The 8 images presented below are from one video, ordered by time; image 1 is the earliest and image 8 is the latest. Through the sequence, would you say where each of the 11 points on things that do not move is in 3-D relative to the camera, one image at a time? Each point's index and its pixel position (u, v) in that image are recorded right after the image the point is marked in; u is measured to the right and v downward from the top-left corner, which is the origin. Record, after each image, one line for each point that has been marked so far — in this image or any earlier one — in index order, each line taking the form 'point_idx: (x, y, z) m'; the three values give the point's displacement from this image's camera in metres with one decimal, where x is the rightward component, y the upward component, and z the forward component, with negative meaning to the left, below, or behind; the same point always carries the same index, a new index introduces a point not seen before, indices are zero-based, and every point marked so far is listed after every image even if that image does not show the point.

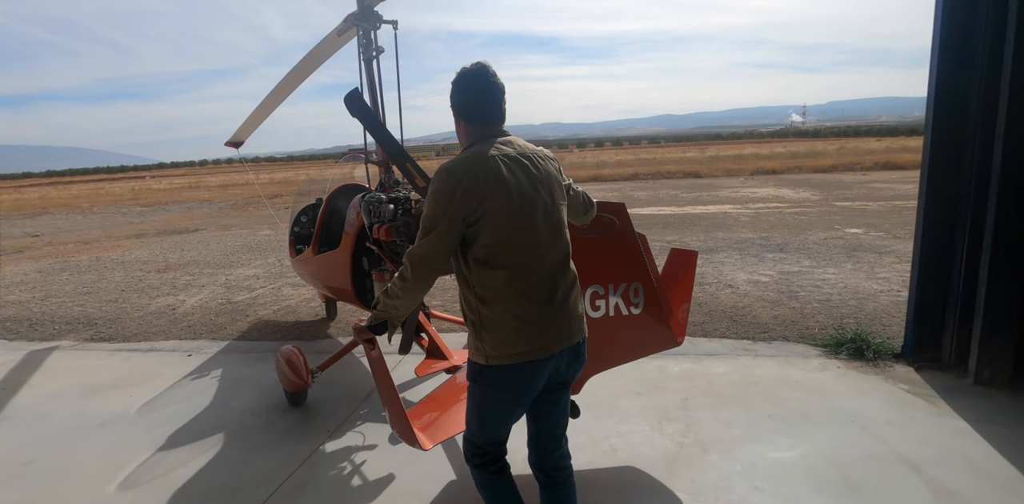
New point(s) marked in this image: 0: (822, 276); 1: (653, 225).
0: (+3.8, -0.3, +6.2) m
1: (+3.4, +0.6, +12.2) m
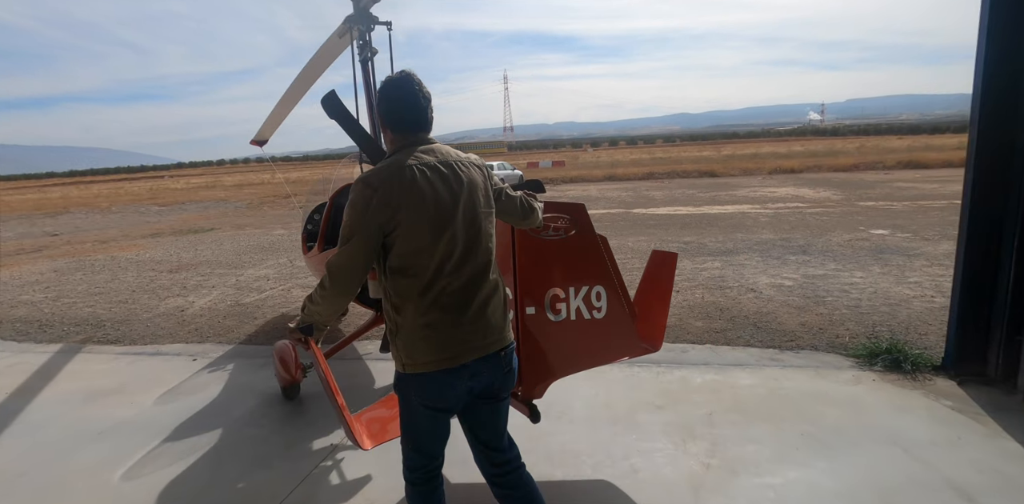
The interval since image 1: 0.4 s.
0: (+3.9, -0.3, +5.9) m
1: (+3.7, +0.6, +11.9) m
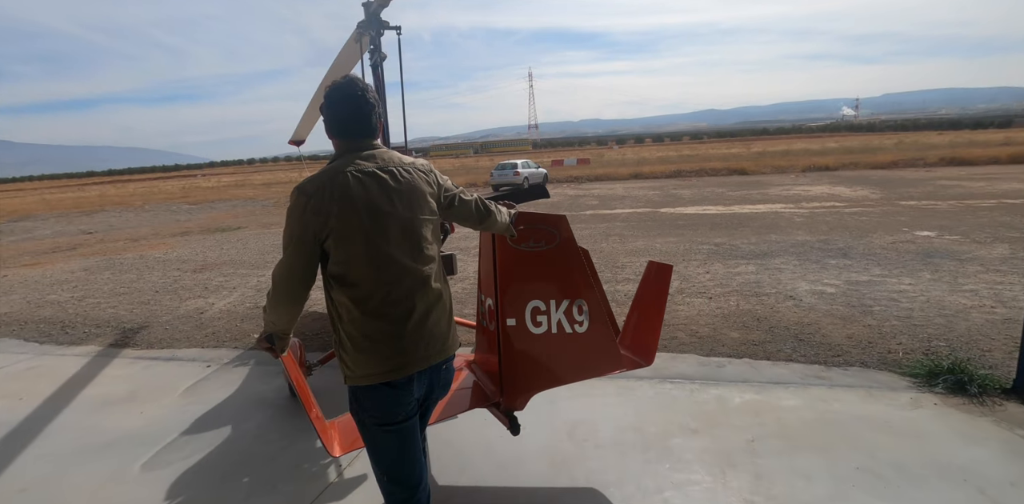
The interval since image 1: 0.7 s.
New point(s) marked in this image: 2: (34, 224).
0: (+4.2, -0.4, +5.5) m
1: (+4.3, +0.6, +11.5) m
2: (-18.3, +1.0, +19.4) m
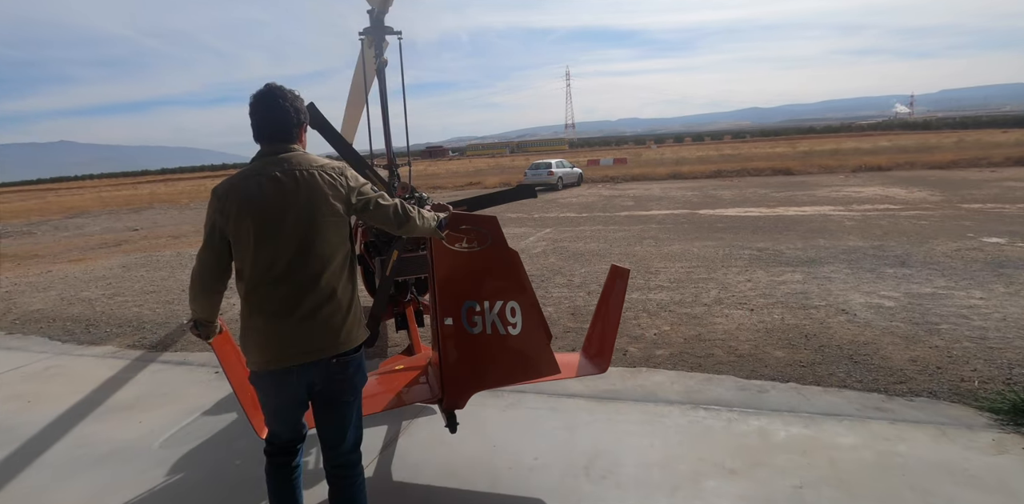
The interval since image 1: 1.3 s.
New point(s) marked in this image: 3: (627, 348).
0: (+4.4, -0.5, +4.9) m
1: (+4.9, +0.5, +10.9) m
2: (-17.0, +1.2, +20.3) m
3: (+0.9, -0.8, +4.0) m
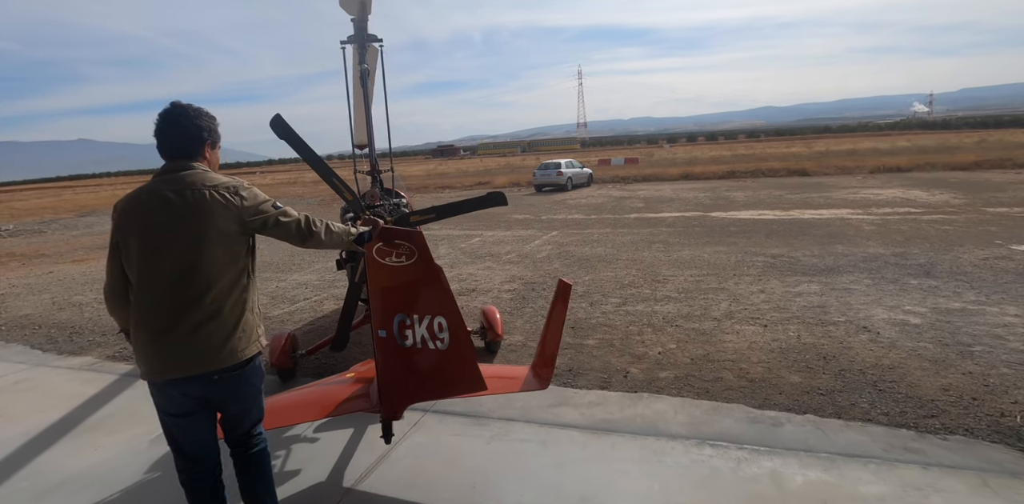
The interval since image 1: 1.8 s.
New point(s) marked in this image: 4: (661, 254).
0: (+4.4, -0.6, +4.5) m
1: (+5.0, +0.4, +10.5) m
2: (-16.7, +1.3, +20.4) m
3: (+0.8, -0.9, +3.7) m
4: (+2.5, 0.0, +8.6) m
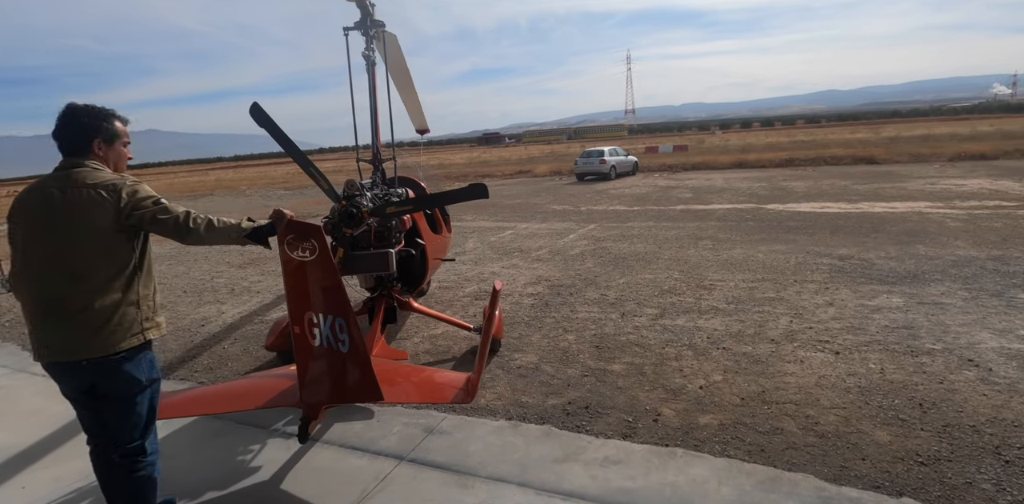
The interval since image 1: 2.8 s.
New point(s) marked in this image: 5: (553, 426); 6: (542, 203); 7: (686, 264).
0: (+4.5, -0.7, +3.5) m
1: (+5.7, +0.4, +9.4) m
2: (-15.1, +1.9, +21.1) m
3: (+0.9, -0.9, +3.0) m
4: (+3.0, 0.0, +7.7) m
5: (+0.2, -1.0, +2.8) m
6: (+1.0, +1.6, +16.4) m
7: (+2.4, -0.2, +6.8) m
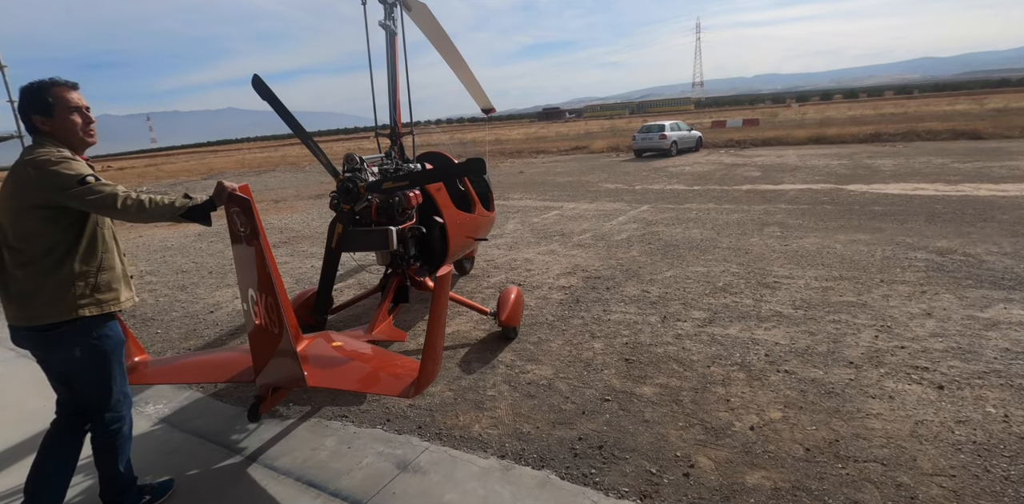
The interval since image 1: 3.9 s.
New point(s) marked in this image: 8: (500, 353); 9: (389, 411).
0: (+4.5, -0.8, +2.4) m
1: (+6.3, +0.6, +8.1) m
2: (-13.0, +3.0, +22.0) m
3: (+0.8, -0.9, +2.3) m
4: (+3.5, +0.1, +6.7) m
5: (+0.2, -1.0, +2.2) m
6: (+2.5, +2.2, +15.6) m
7: (+2.8, 0.0, +6.0) m
8: (-0.1, -0.7, +3.6) m
9: (-0.7, -0.9, +2.9) m
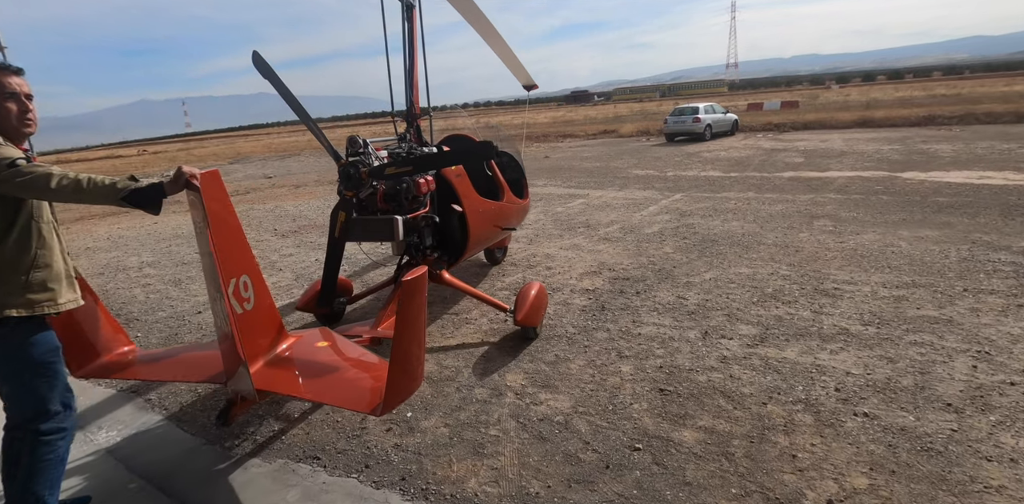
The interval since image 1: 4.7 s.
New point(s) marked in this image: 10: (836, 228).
0: (+4.5, -0.9, +1.7) m
1: (+6.7, +0.6, +7.2) m
2: (-11.9, +3.7, +21.9) m
3: (+0.8, -1.0, +1.7) m
4: (+3.7, +0.2, +6.0) m
5: (+0.2, -1.0, +1.7) m
6: (+3.2, +2.5, +14.8) m
7: (+3.0, 0.0, +5.3) m
8: (0.0, -0.7, +3.0) m
9: (-0.7, -0.9, +2.4) m
10: (+4.2, +0.3, +6.5) m
